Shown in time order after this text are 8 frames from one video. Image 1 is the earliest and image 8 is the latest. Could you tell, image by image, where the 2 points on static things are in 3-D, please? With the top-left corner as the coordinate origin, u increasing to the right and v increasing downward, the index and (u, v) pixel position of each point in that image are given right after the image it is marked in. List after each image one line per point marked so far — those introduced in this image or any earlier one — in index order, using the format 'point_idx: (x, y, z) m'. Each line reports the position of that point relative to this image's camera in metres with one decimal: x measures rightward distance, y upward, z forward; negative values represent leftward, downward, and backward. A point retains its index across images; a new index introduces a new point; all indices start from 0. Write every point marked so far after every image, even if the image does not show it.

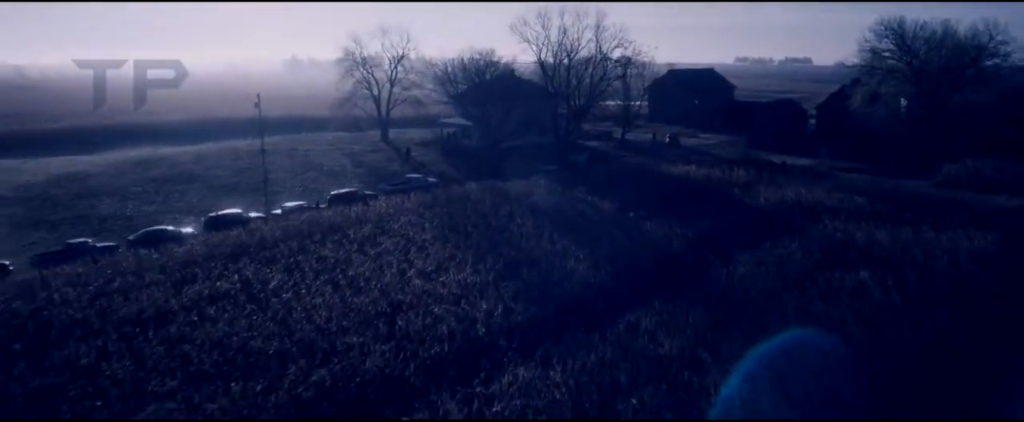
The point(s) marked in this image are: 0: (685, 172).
0: (+4.4, +1.0, +19.4) m
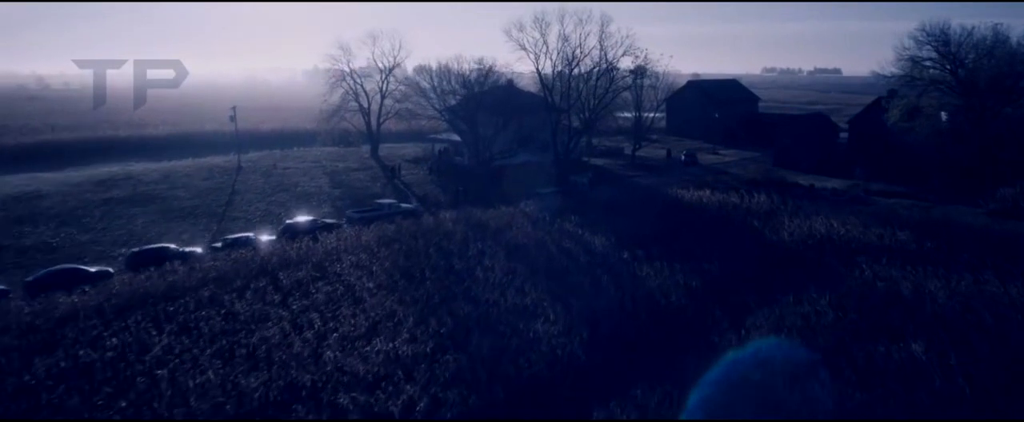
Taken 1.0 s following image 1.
0: (+4.1, +0.3, +17.0) m
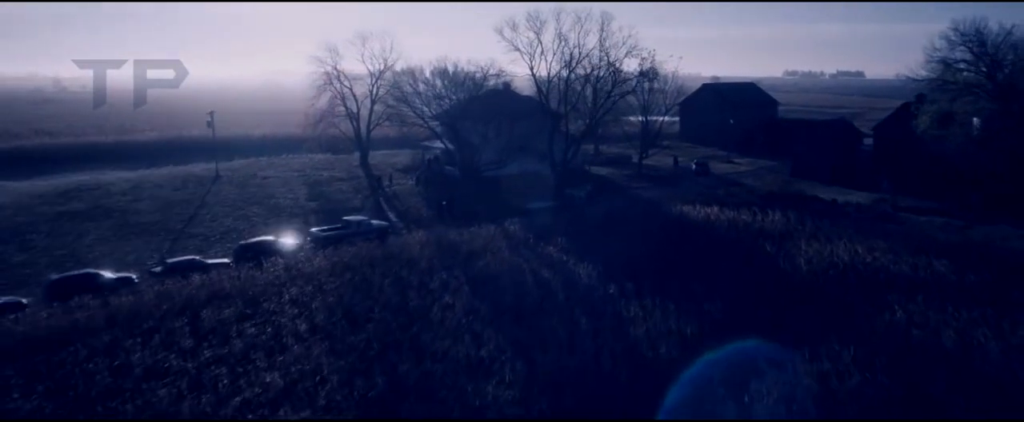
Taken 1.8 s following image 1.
0: (+3.8, -0.1, +15.2) m
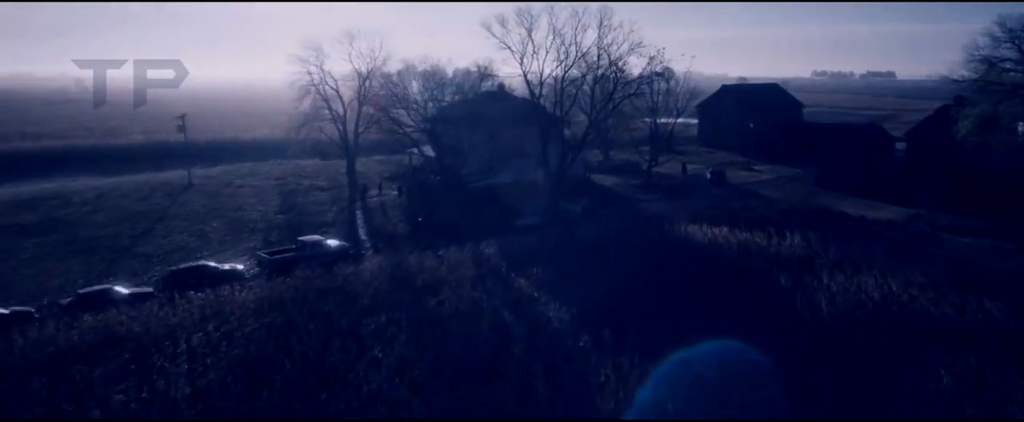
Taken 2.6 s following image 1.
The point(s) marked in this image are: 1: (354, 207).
0: (+3.5, -0.4, +13.2) m
1: (-3.7, +0.1, +18.0) m
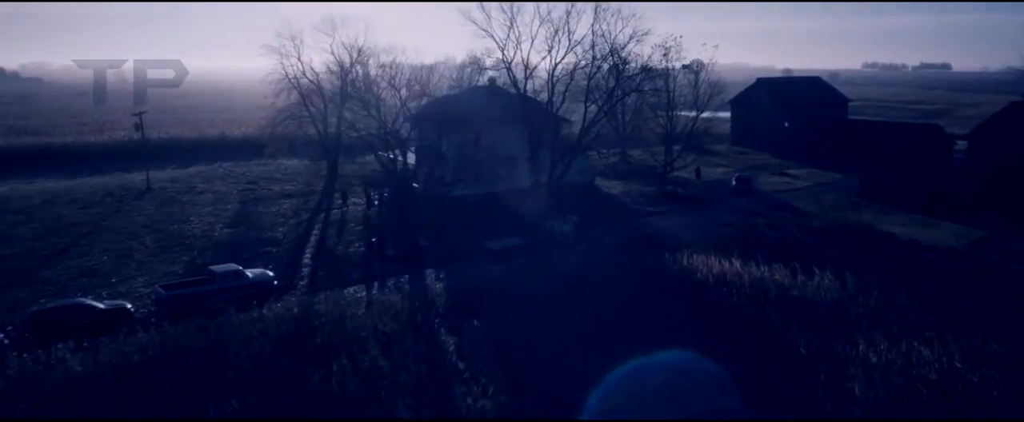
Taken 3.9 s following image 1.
0: (+2.9, -0.8, +10.6) m
1: (-4.1, -0.2, +15.7) m
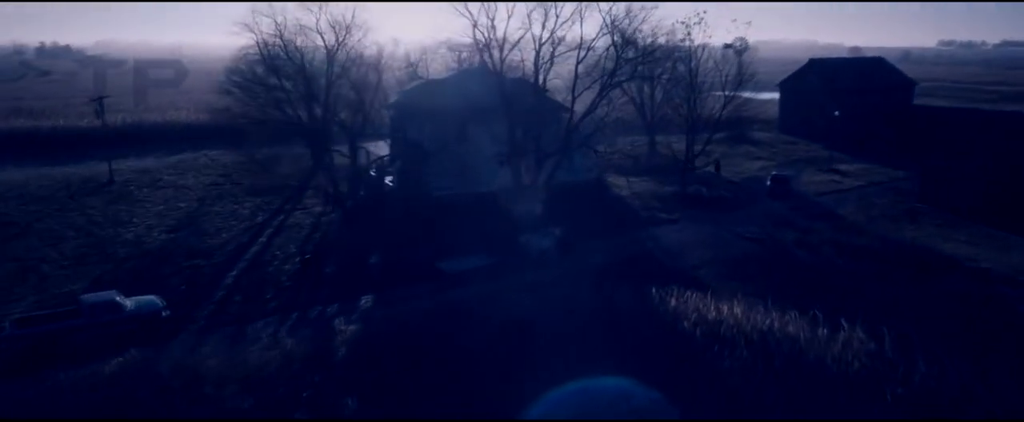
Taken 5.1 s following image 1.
0: (+2.2, -1.1, +8.1) m
1: (-4.4, -0.2, +13.7) m
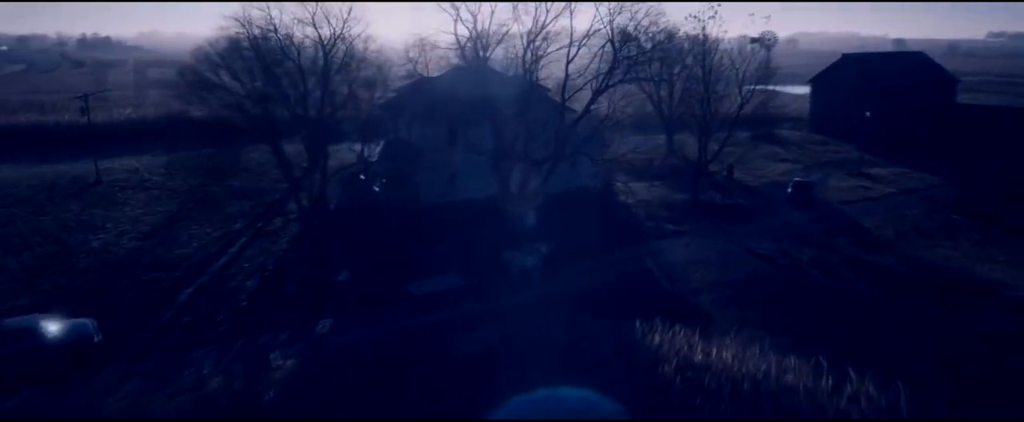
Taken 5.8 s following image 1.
0: (+1.8, -1.4, +7.0) m
1: (-4.5, -0.3, +13.0) m
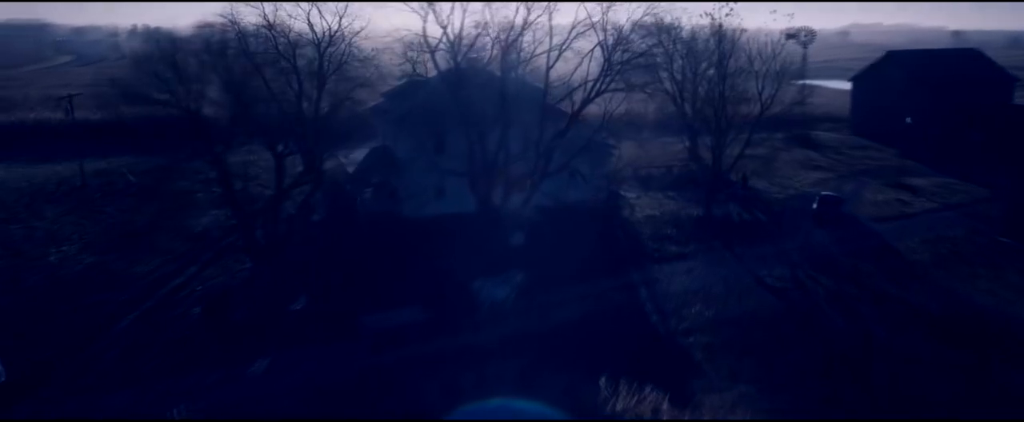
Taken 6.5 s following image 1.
0: (+1.2, -1.8, +5.9) m
1: (-4.7, -0.5, +12.1) m
